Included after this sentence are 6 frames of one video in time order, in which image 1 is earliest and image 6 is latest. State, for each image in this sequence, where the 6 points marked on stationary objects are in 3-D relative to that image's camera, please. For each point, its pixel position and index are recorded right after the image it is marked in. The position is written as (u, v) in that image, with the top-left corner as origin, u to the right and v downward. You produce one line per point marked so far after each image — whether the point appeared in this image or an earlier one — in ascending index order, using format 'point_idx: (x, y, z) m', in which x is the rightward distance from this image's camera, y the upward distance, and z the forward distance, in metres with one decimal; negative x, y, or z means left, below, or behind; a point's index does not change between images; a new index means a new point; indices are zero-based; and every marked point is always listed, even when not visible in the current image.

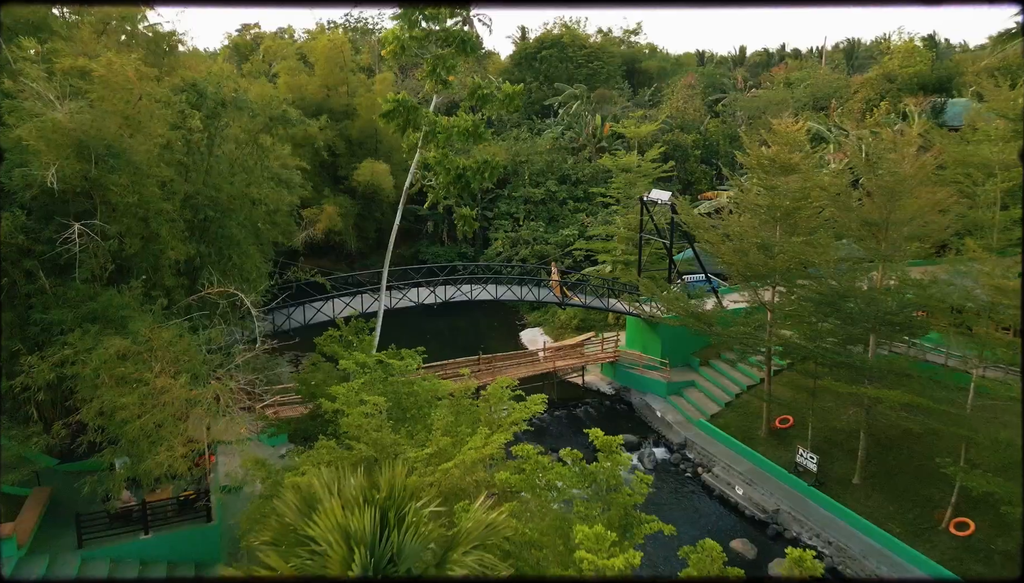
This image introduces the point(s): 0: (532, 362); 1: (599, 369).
0: (+0.5, -1.7, +16.5) m
1: (+2.3, -2.1, +18.2) m
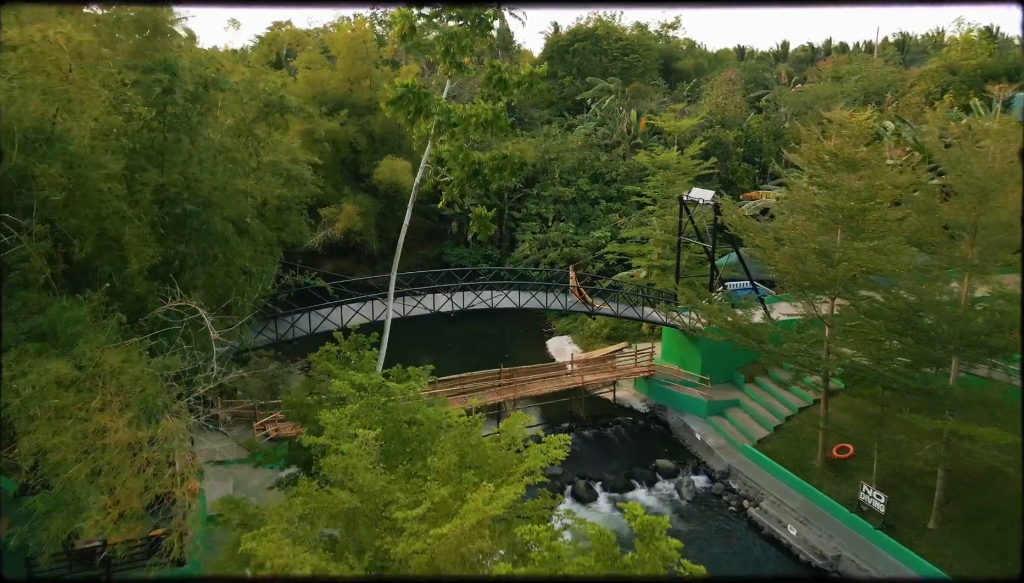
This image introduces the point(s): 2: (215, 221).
0: (+1.0, -1.9, +15.1) m
1: (+2.9, -2.3, +16.7) m
2: (-3.7, +0.9, +8.6) m
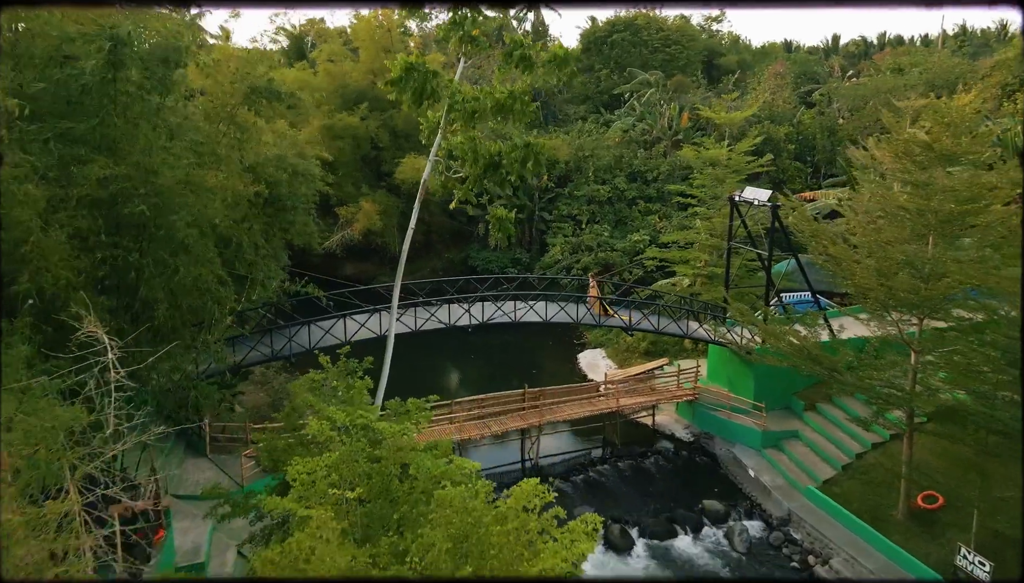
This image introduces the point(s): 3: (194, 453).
0: (+1.5, -2.1, +13.4) m
1: (+3.5, -2.6, +14.9) m
2: (-3.5, +0.7, +7.1) m
3: (-5.1, -2.6, +11.1) m
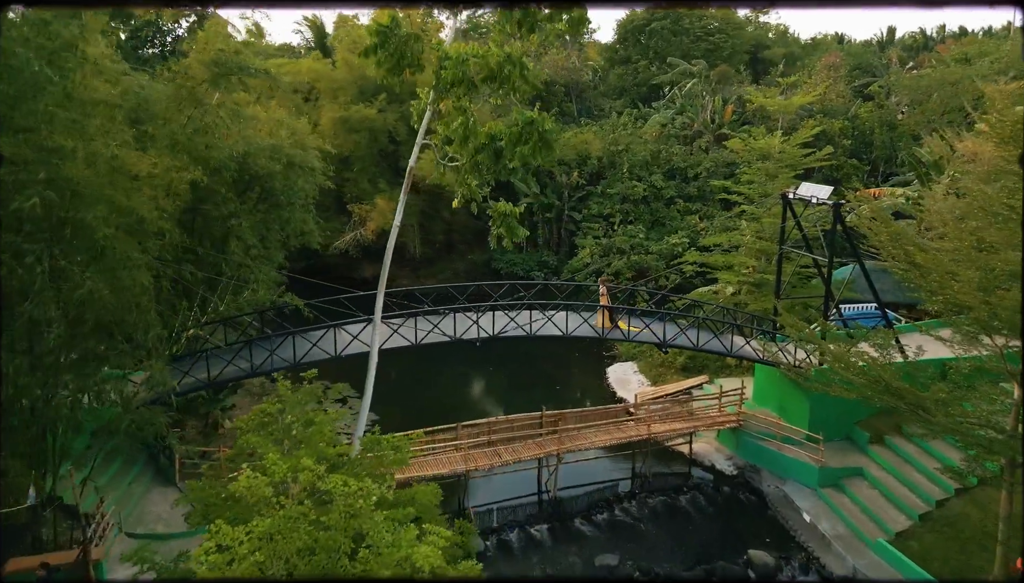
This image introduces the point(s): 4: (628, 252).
0: (+1.8, -2.3, +11.7) m
1: (+3.8, -2.8, +13.1) m
2: (-3.5, +0.6, +5.7) m
3: (-5.0, -2.7, +9.7) m
4: (+3.3, +1.1, +19.5) m
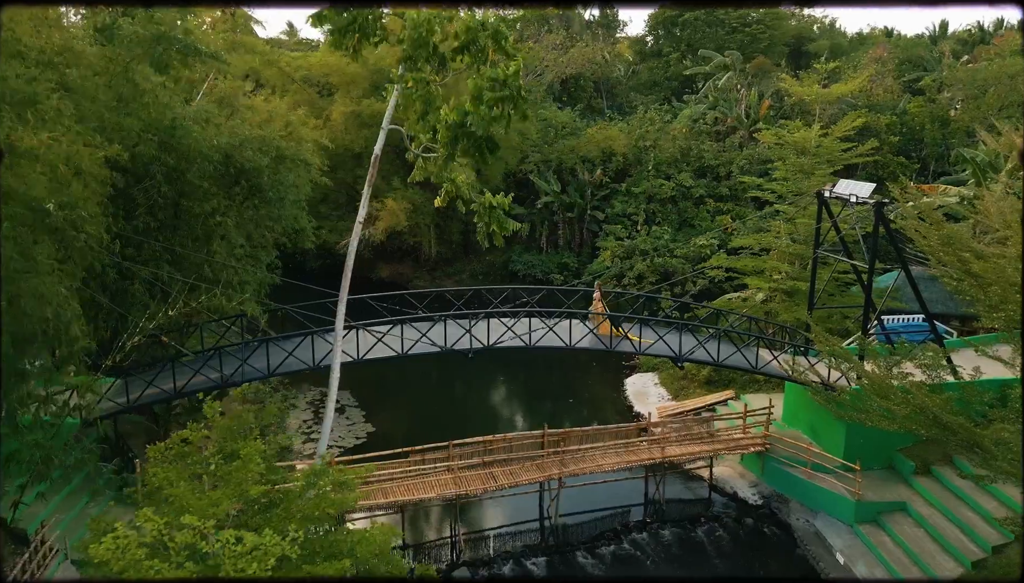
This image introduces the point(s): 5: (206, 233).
0: (+1.8, -2.4, +10.6) m
1: (+3.9, -2.9, +11.9) m
2: (-3.8, +0.6, +4.9) m
3: (-5.1, -2.7, +9.0) m
4: (+3.7, +1.0, +18.3) m
5: (-4.8, +0.9, +10.8) m
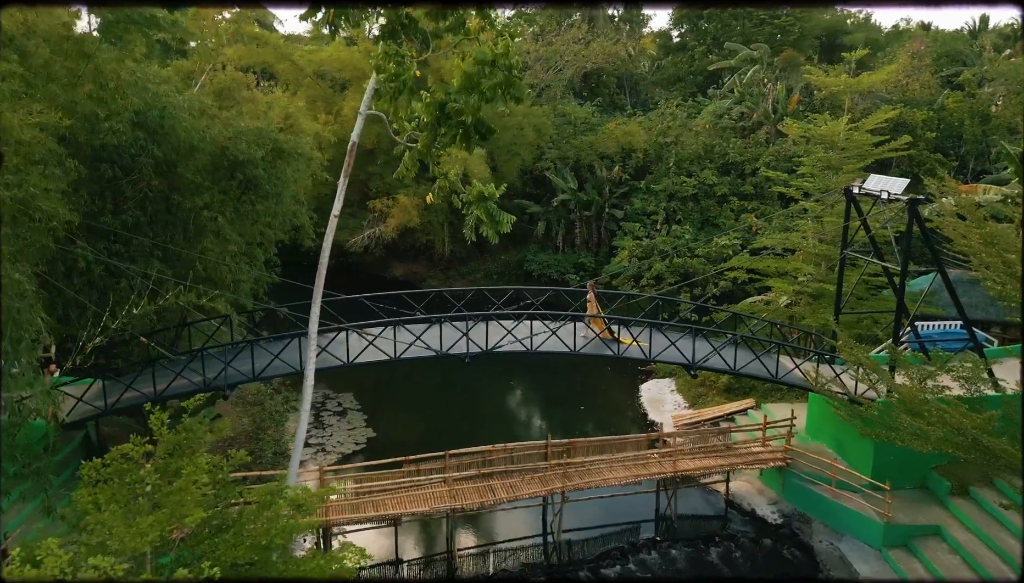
0: (+1.8, -2.4, +9.9) m
1: (+4.0, -2.9, +11.1) m
2: (-4.0, +0.6, +4.5) m
3: (-5.1, -2.7, +8.6) m
4: (+4.1, +0.9, +17.5) m
5: (-4.7, +0.9, +10.3) m
